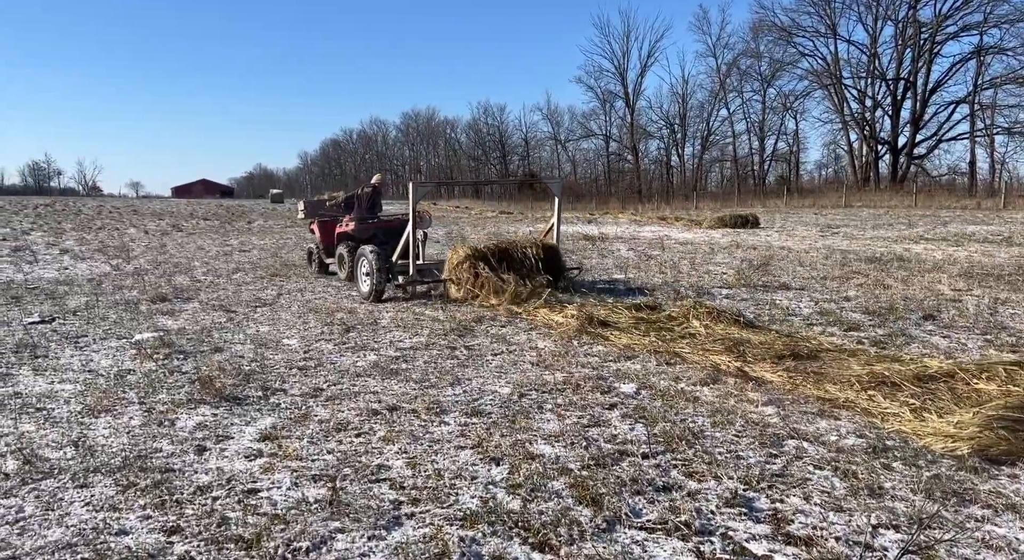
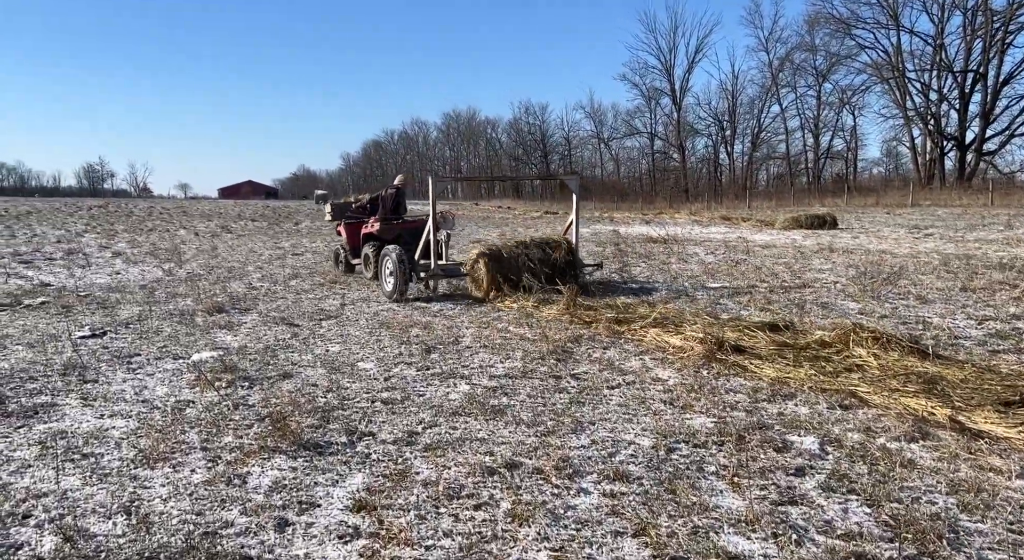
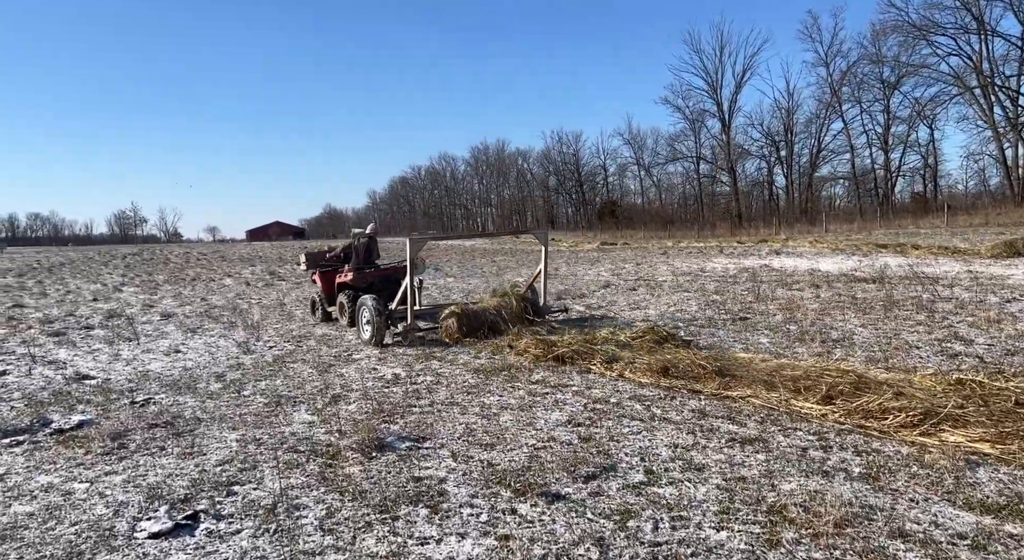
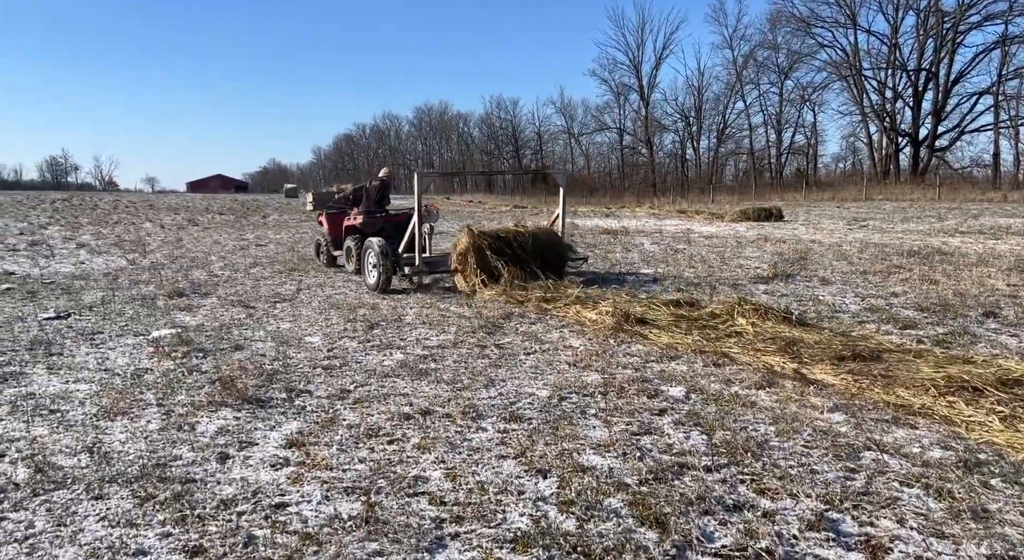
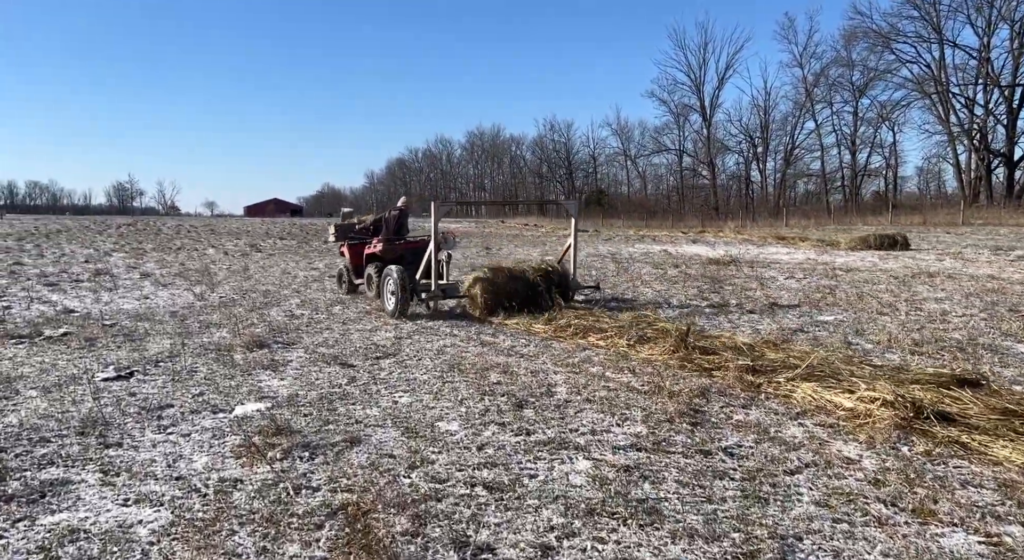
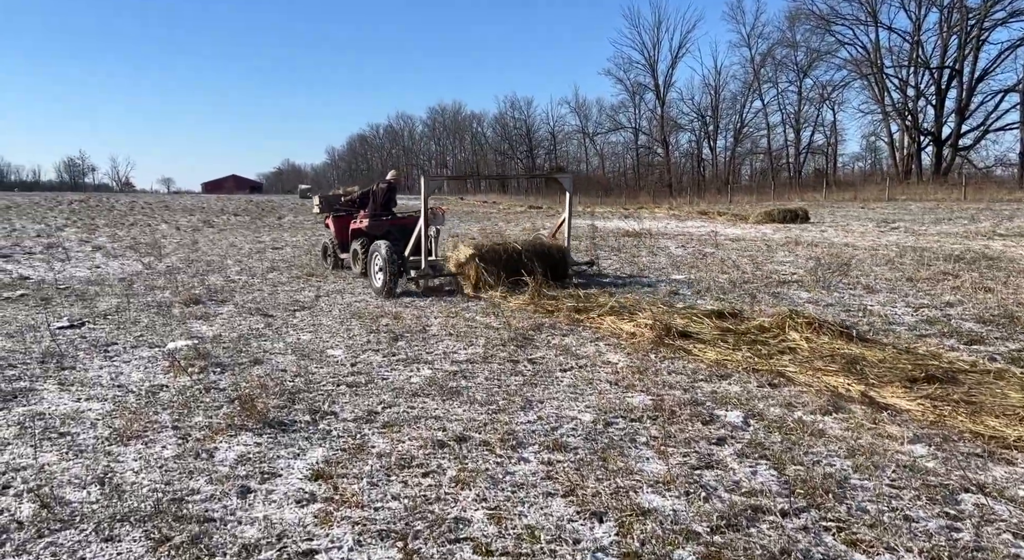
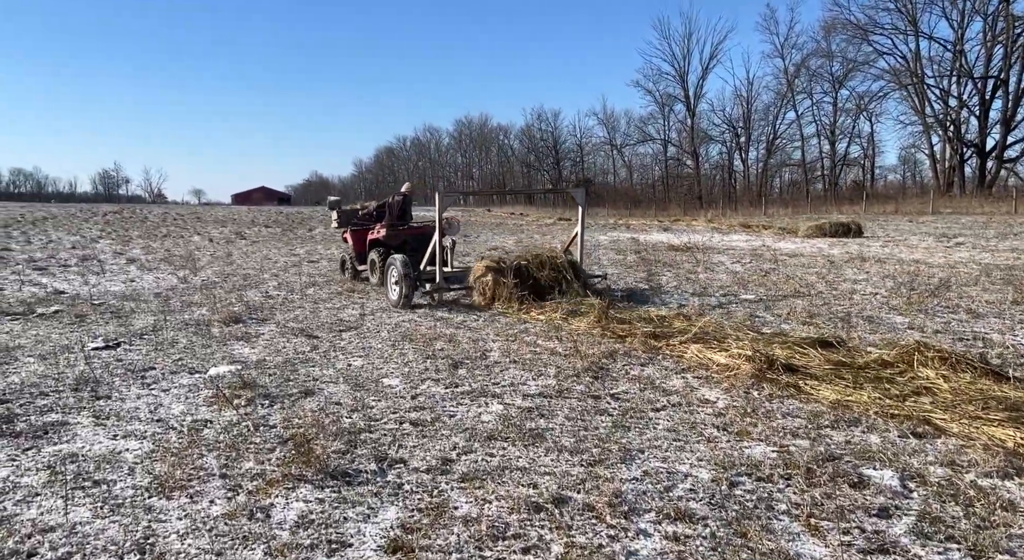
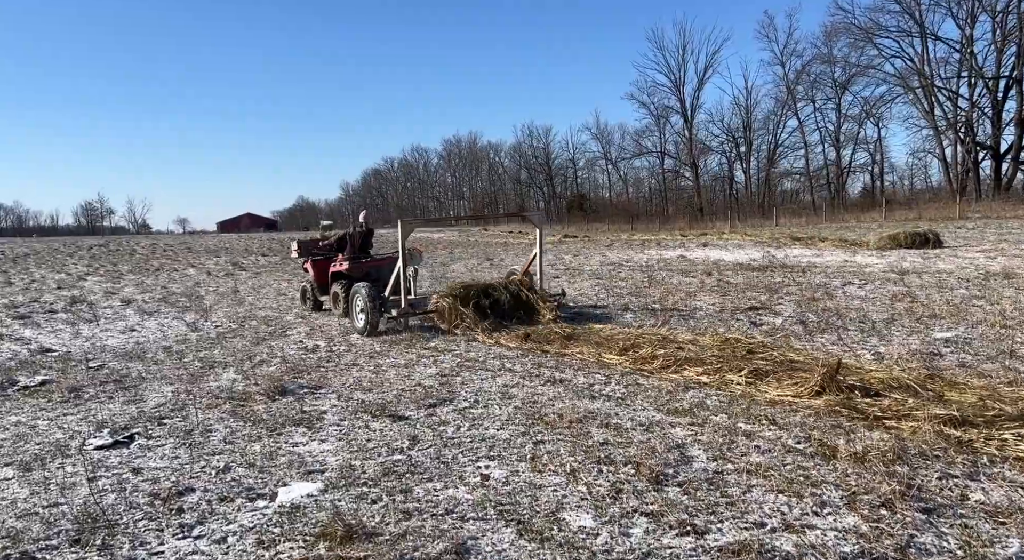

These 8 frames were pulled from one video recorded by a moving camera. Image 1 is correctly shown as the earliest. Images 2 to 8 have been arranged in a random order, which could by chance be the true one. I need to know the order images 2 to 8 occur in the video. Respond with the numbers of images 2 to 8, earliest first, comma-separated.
4, 6, 2, 7, 5, 8, 3
